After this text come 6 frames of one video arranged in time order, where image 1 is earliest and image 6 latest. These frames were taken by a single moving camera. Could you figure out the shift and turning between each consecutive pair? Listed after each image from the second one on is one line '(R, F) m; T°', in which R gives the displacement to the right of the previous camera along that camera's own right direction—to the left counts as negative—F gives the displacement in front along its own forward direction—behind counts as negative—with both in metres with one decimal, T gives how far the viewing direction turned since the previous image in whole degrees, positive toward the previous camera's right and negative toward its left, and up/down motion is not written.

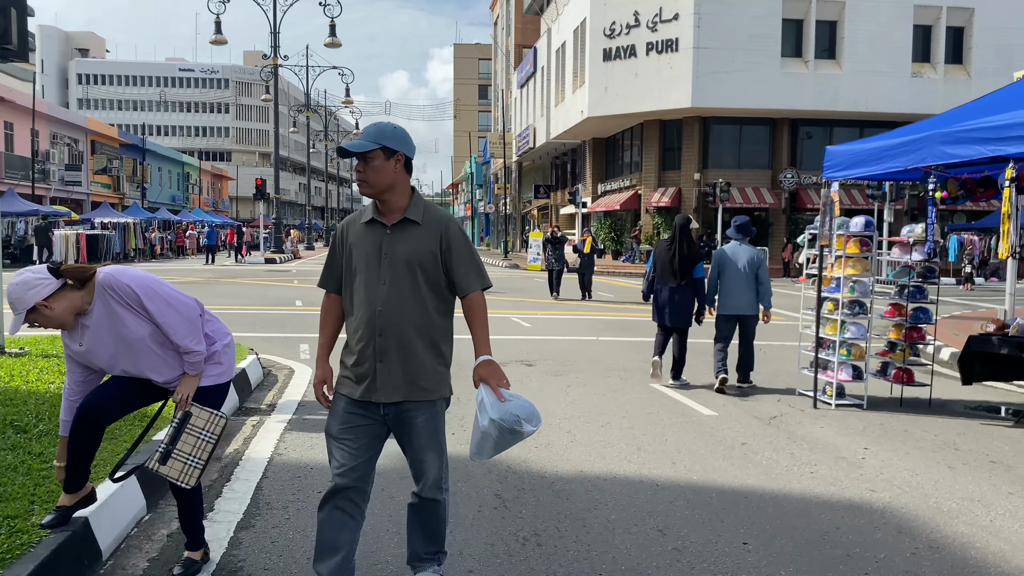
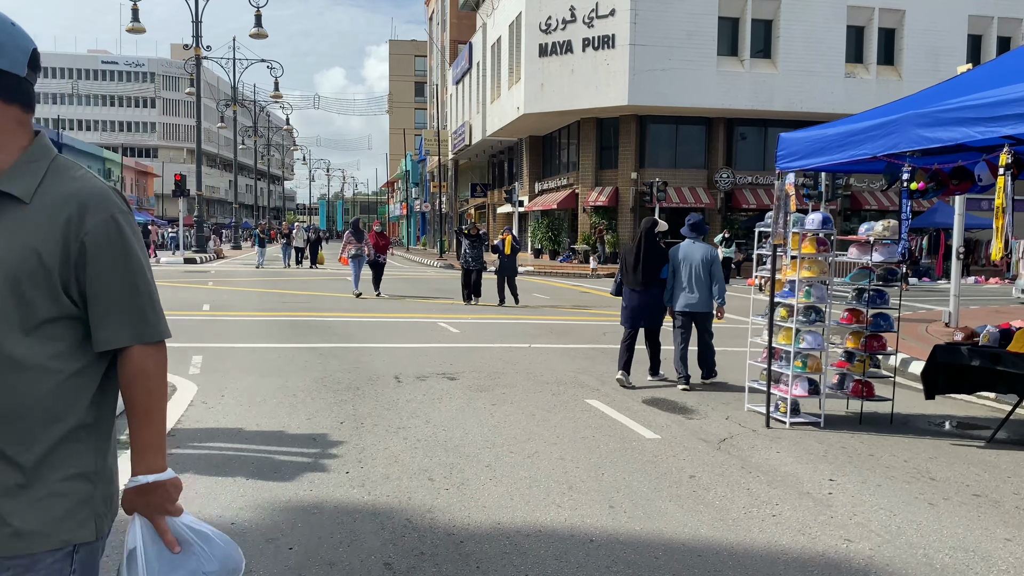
(+0.2, +1.0) m; +4°
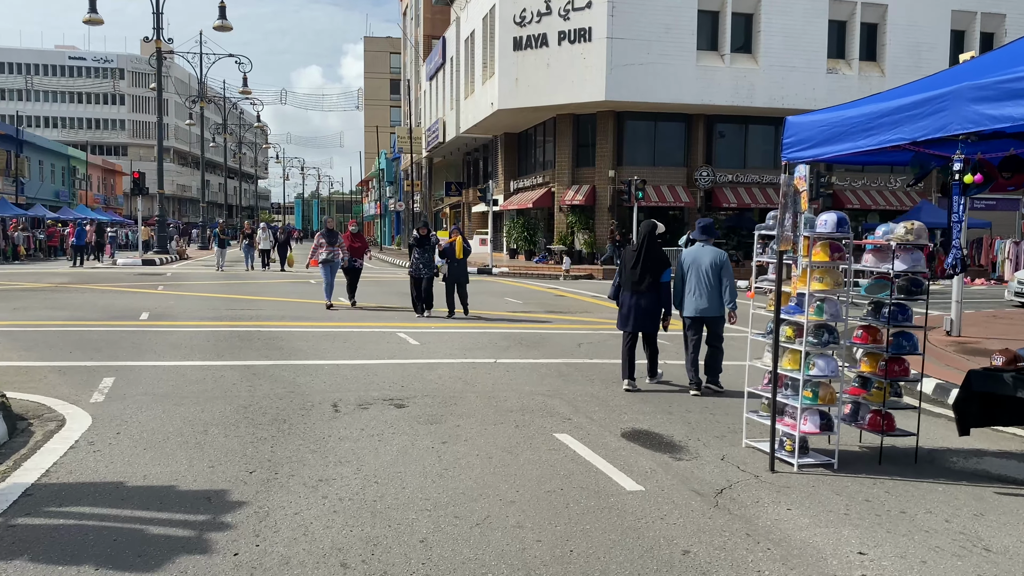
(+0.2, +1.2) m; +1°
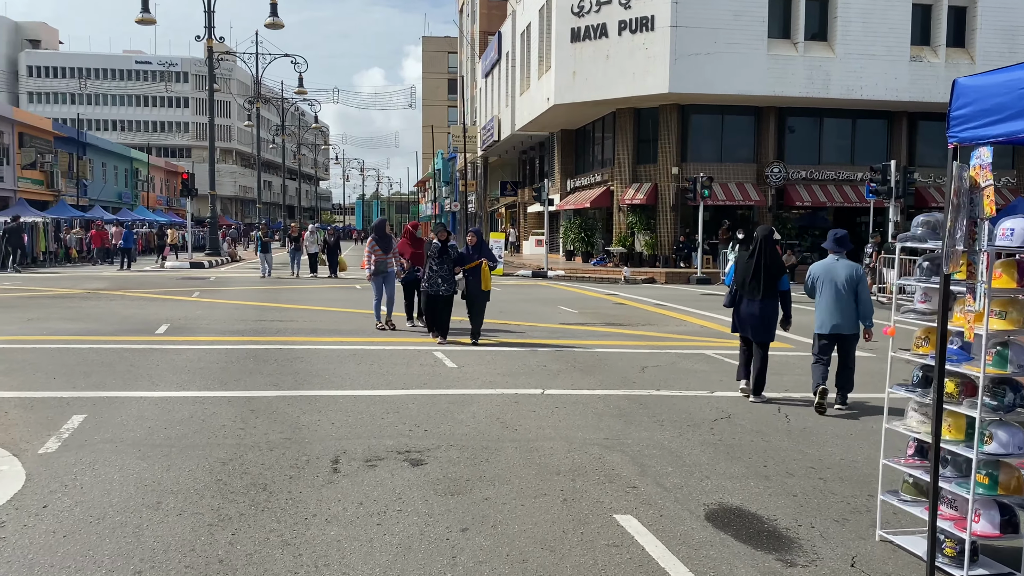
(+0.1, +1.6) m; -4°
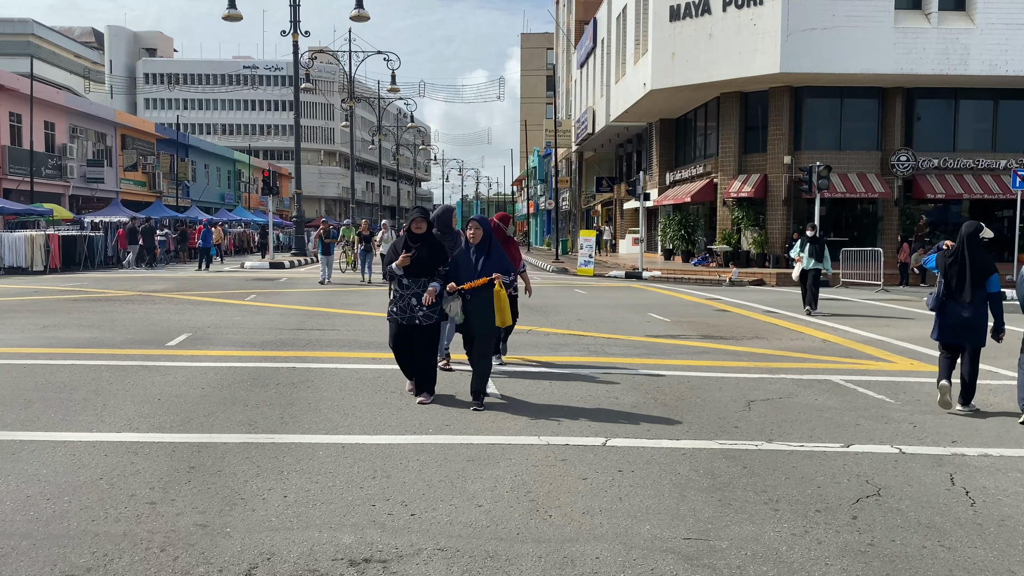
(+0.4, +2.3) m; -7°
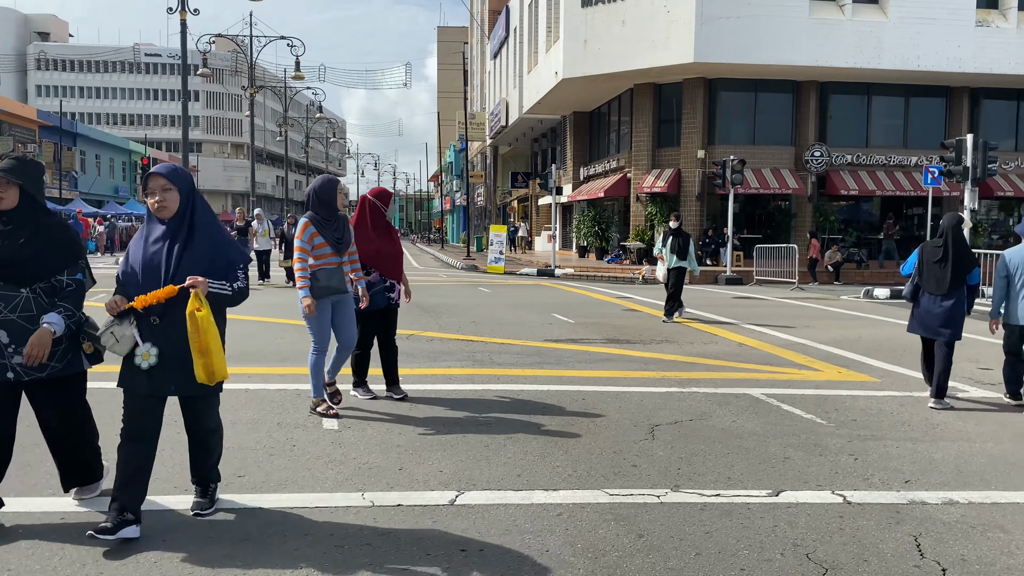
(+0.6, +1.7) m; +5°
